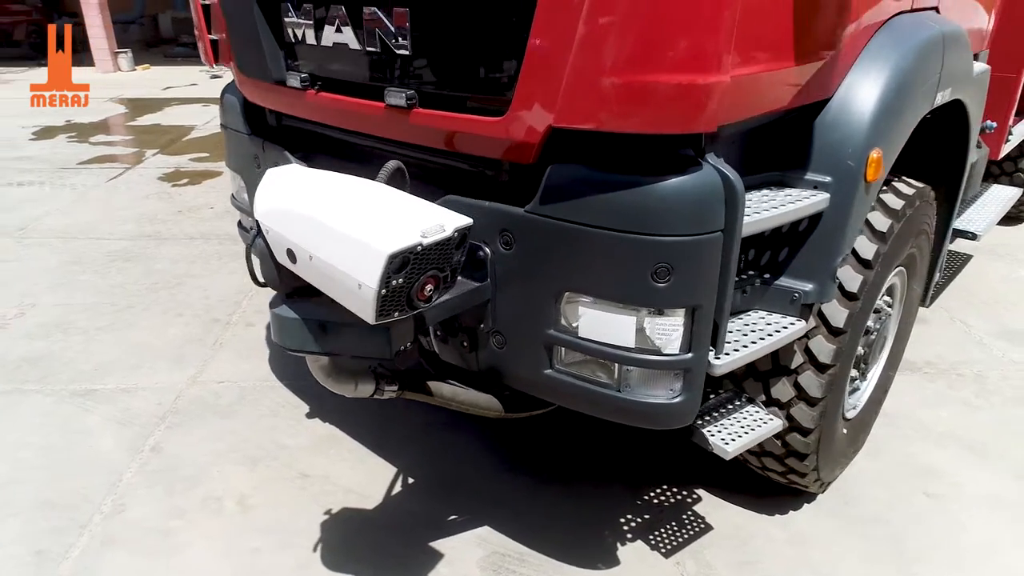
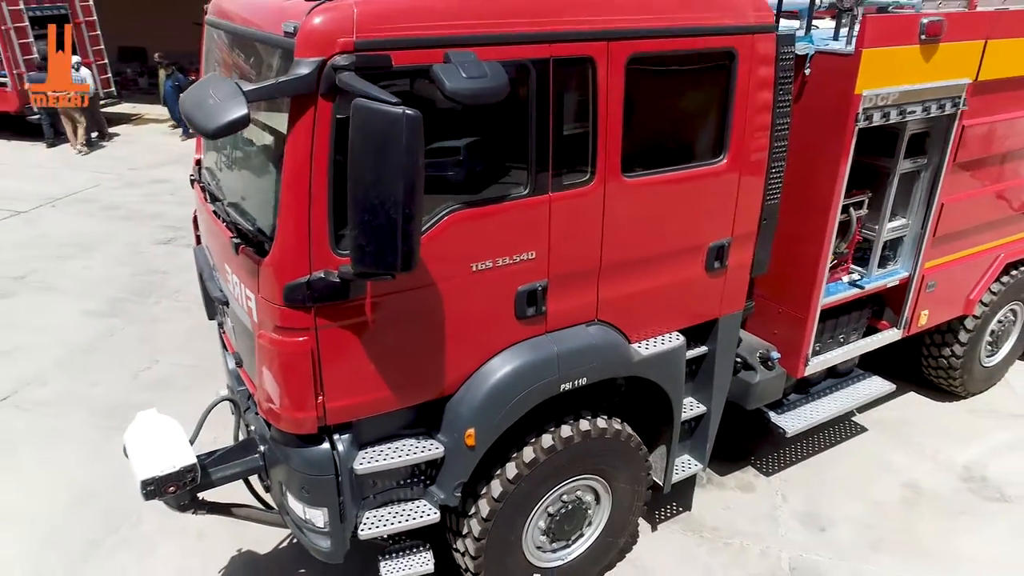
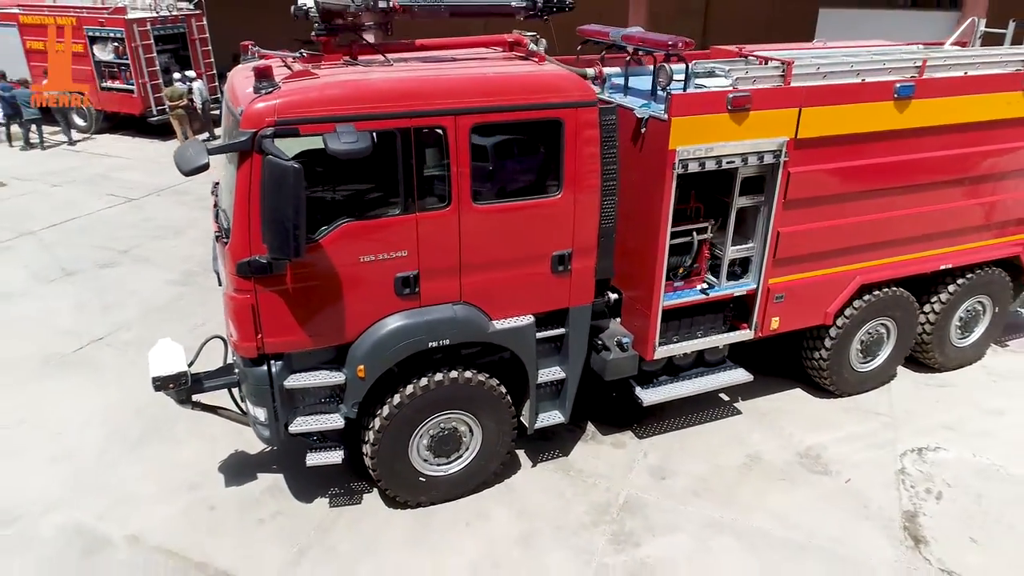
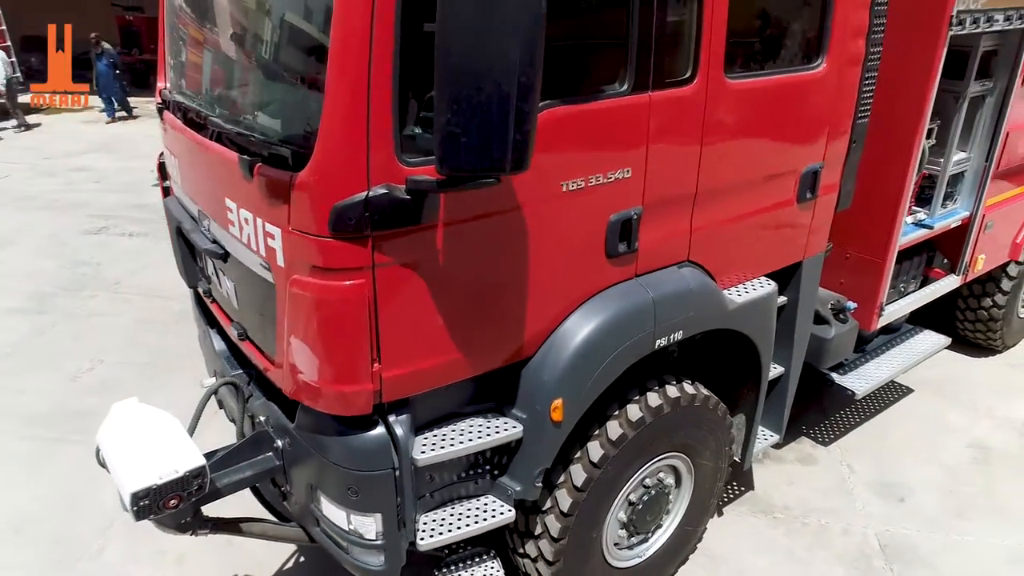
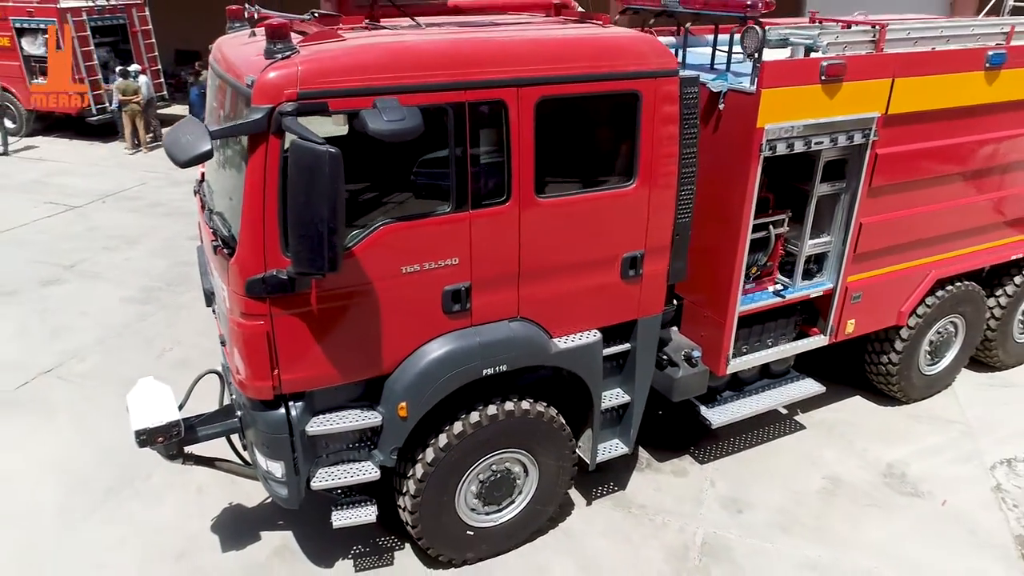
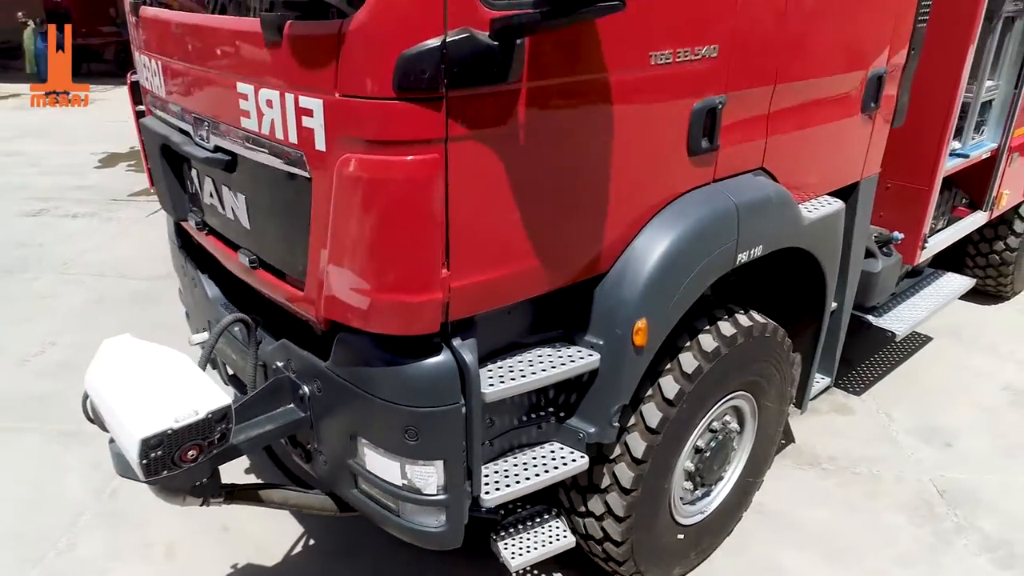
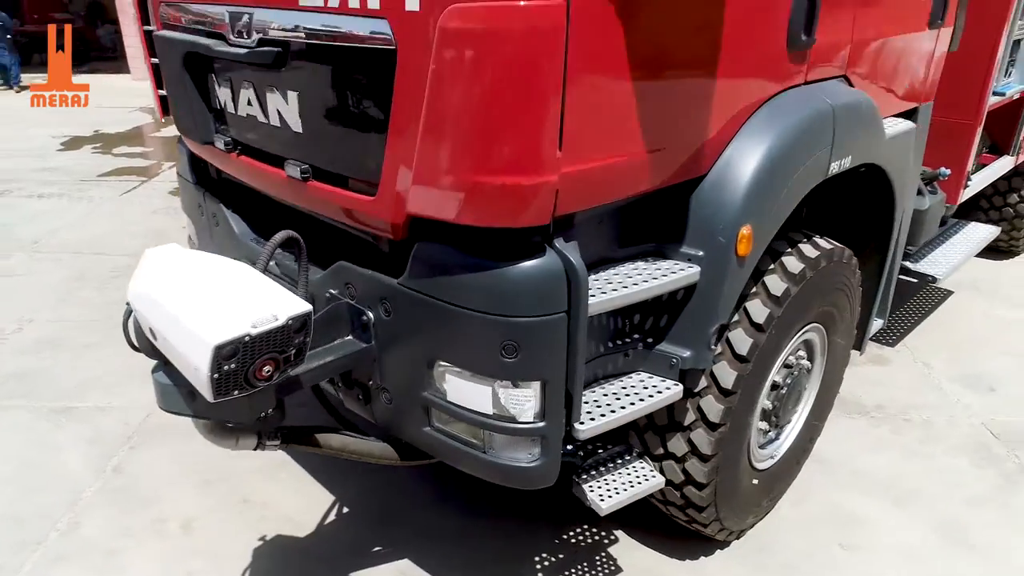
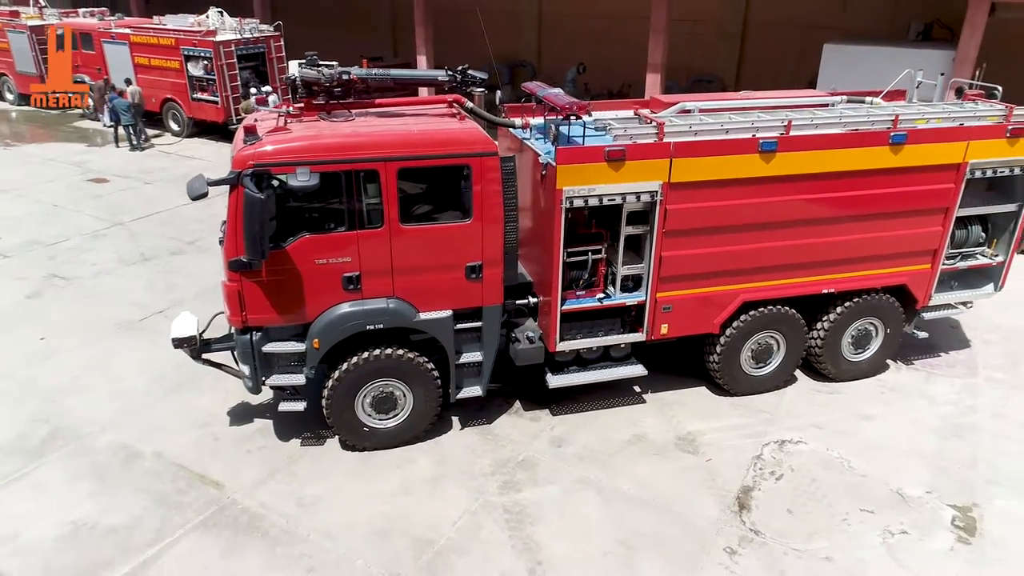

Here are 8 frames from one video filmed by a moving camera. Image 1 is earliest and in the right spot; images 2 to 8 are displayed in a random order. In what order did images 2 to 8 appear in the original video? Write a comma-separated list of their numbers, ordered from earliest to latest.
7, 6, 4, 2, 5, 3, 8
